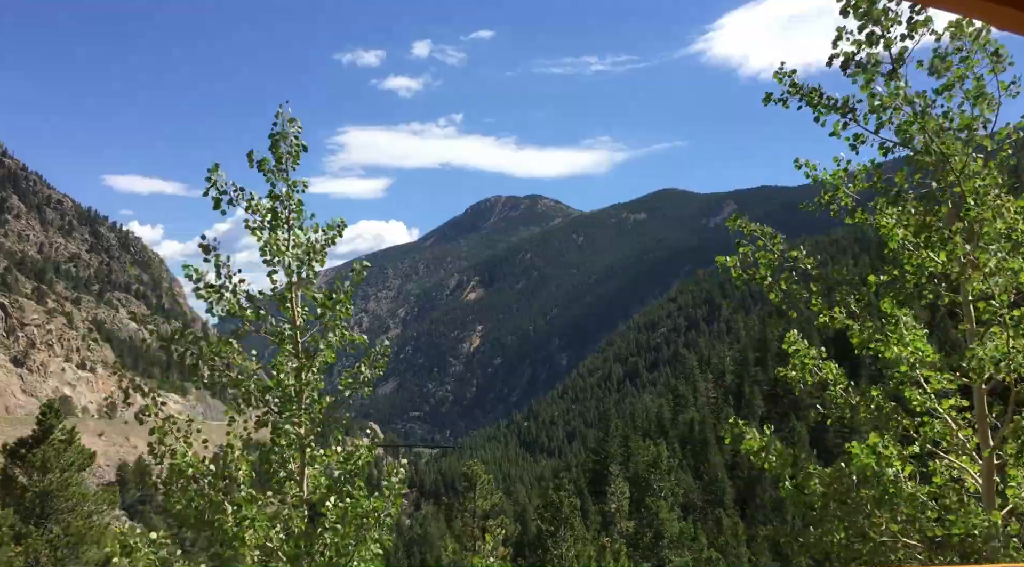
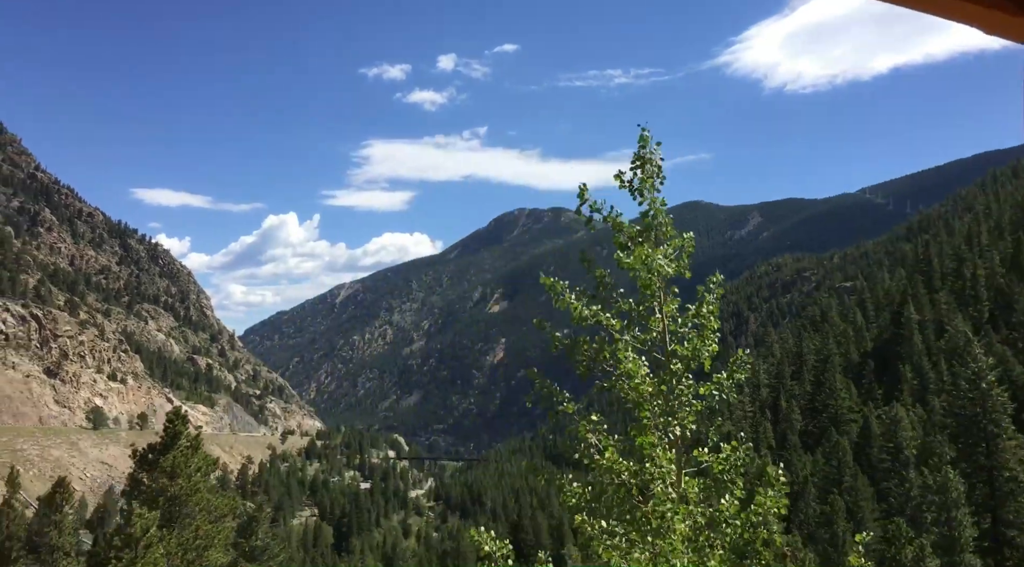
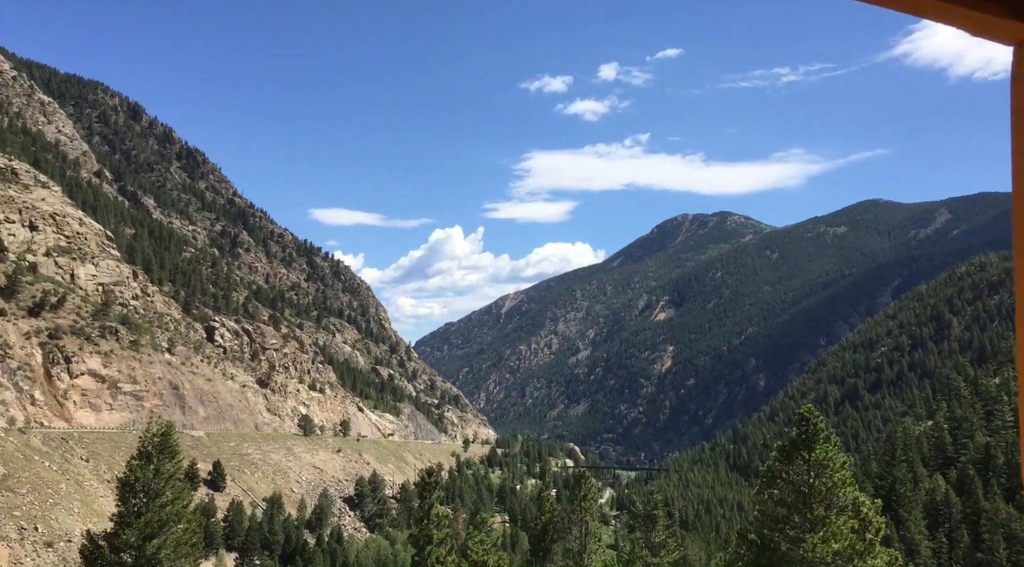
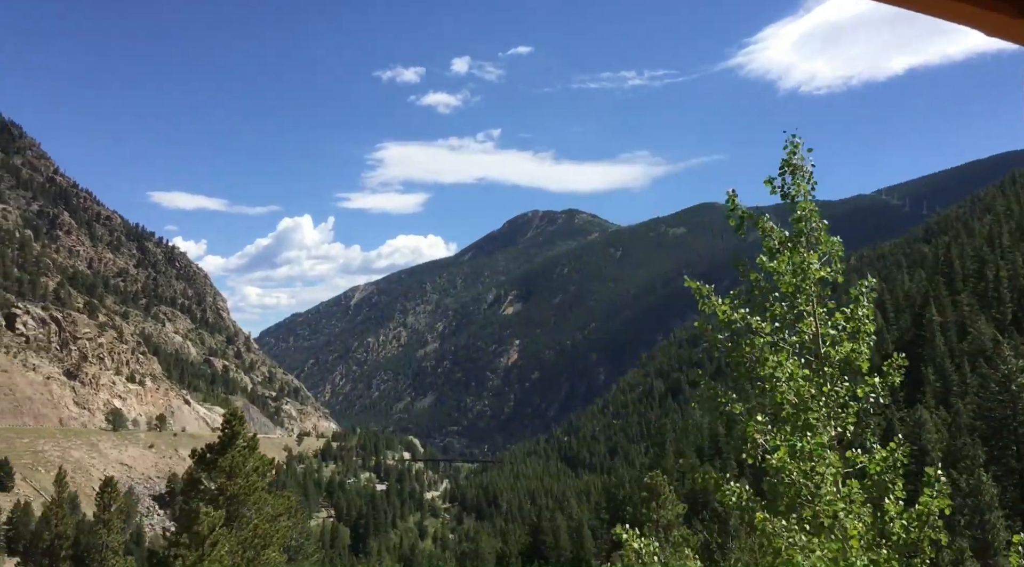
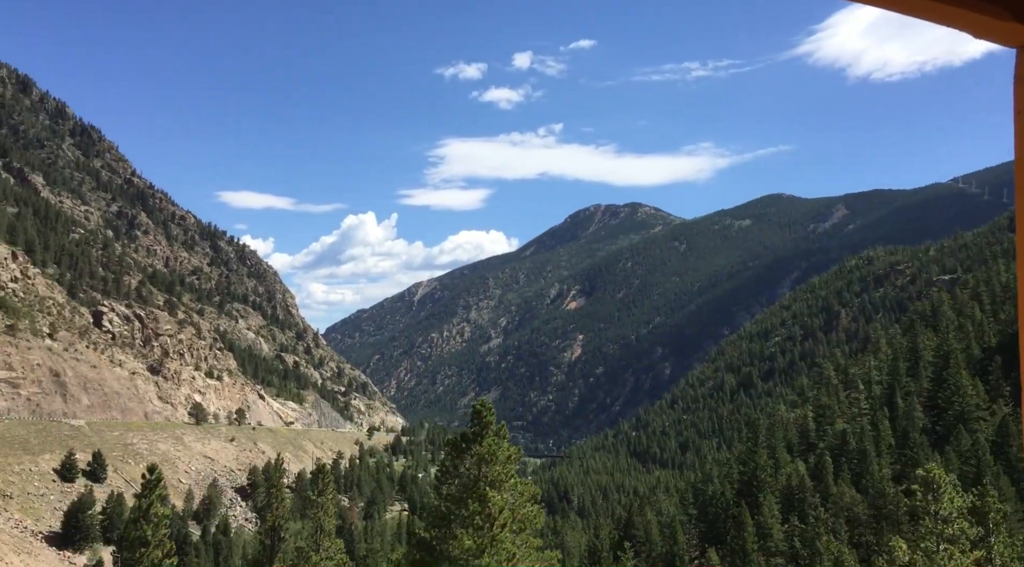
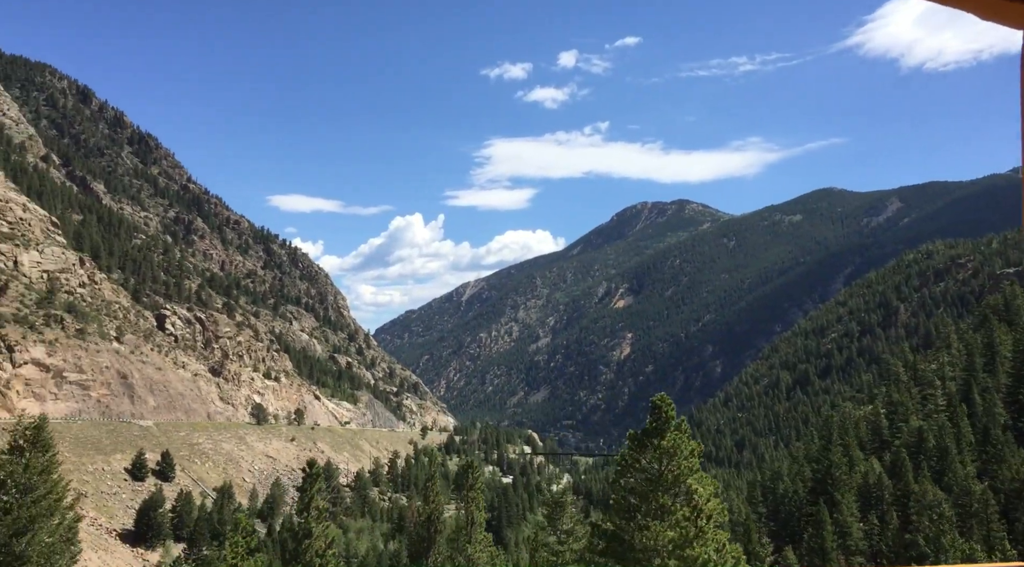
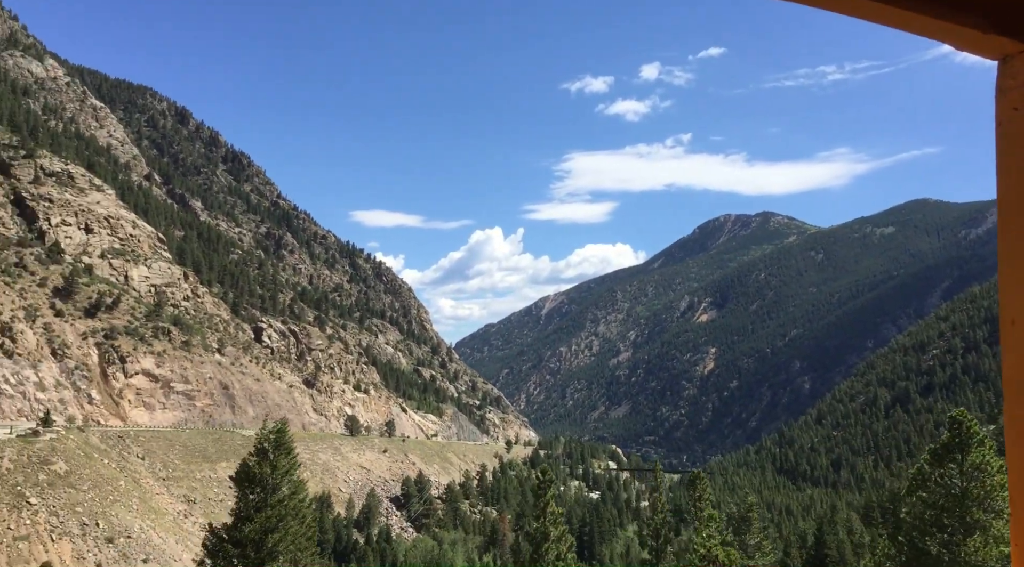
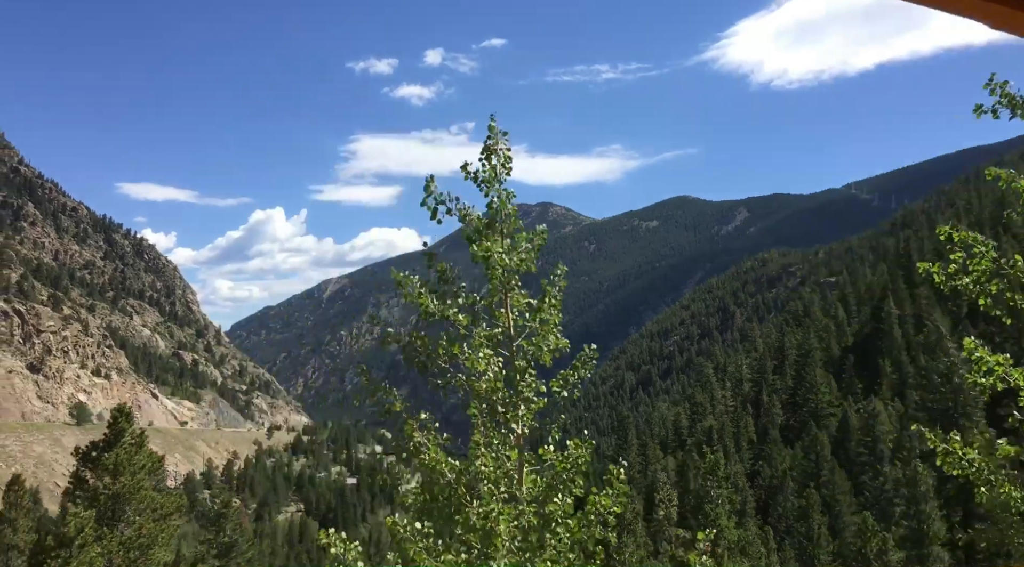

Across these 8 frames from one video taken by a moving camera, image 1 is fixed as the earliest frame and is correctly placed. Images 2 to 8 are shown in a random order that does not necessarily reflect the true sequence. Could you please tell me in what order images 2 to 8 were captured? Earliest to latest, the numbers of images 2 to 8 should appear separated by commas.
8, 2, 4, 5, 6, 3, 7
